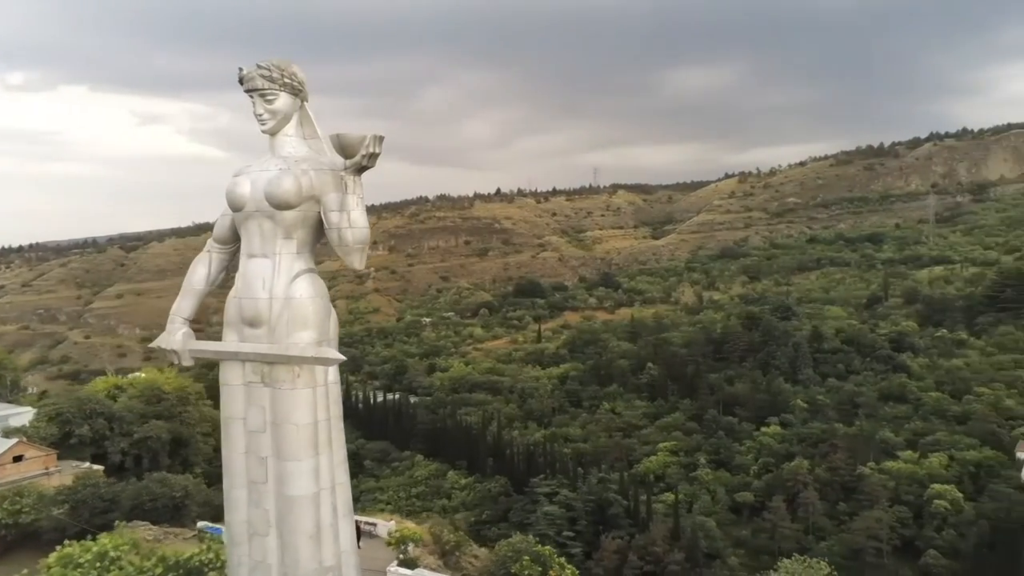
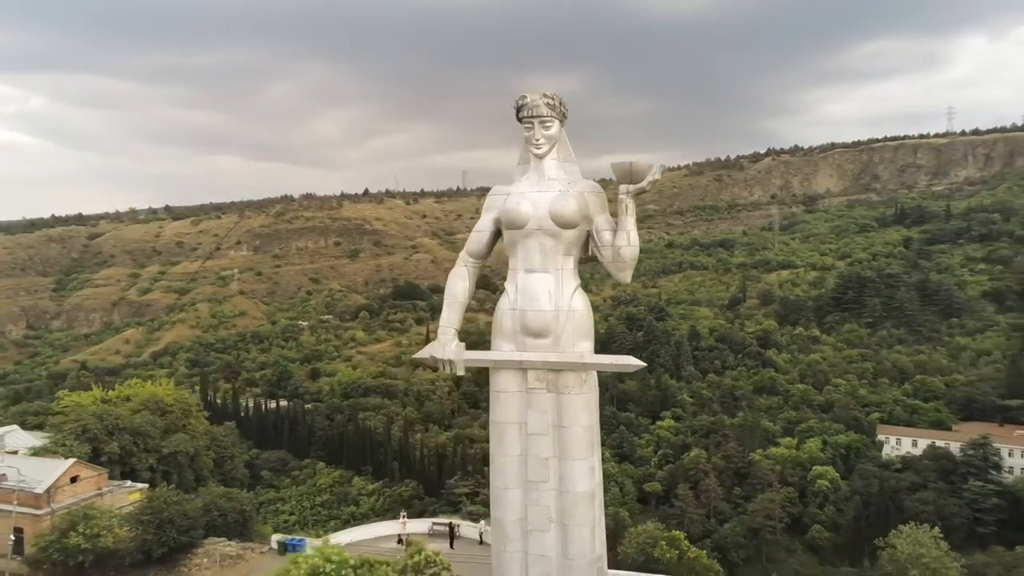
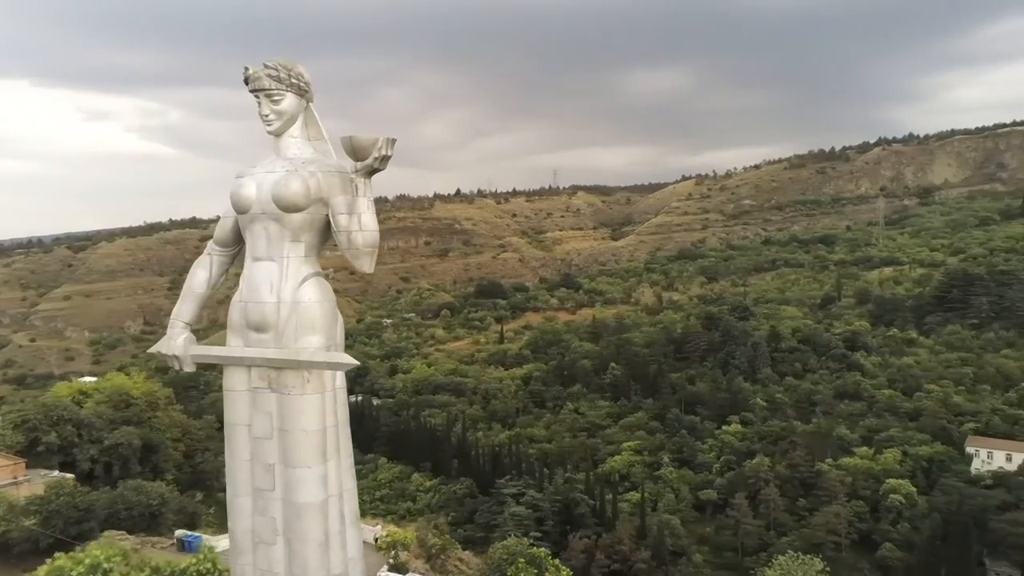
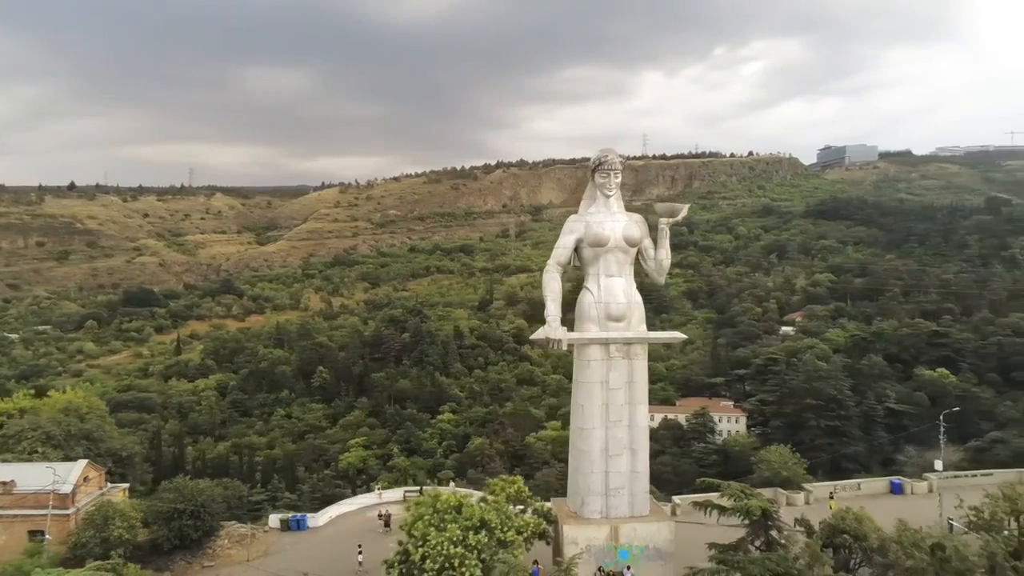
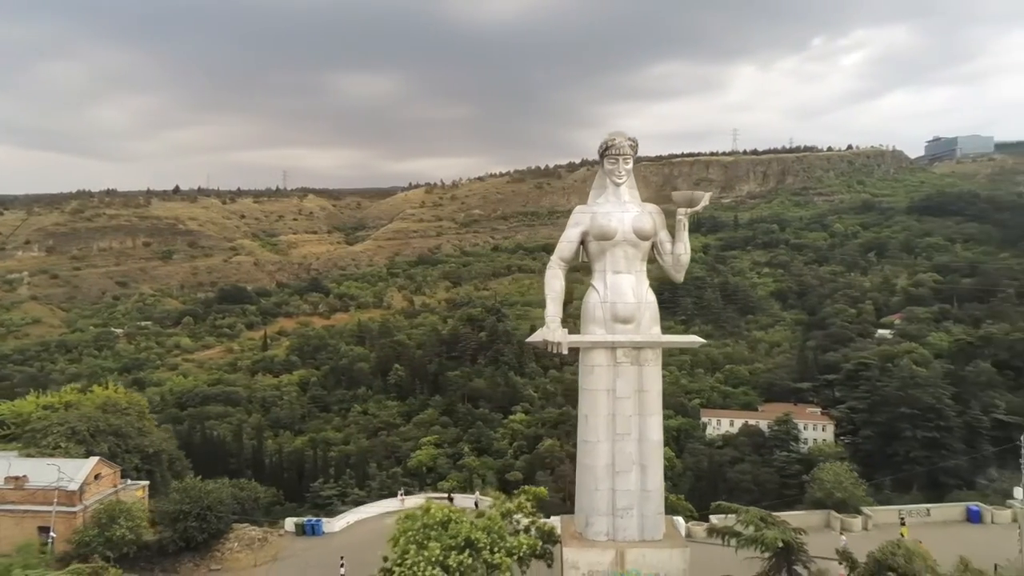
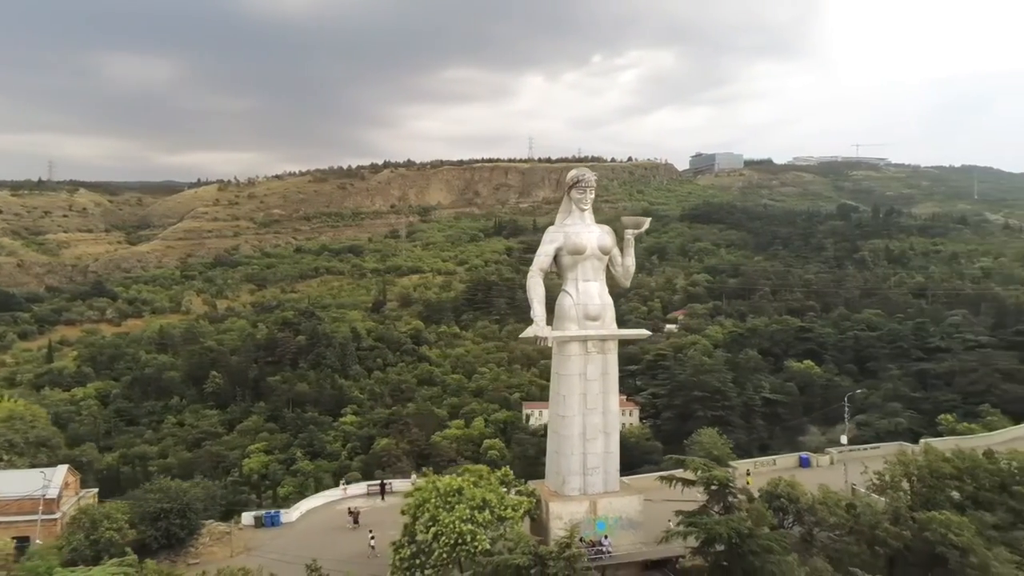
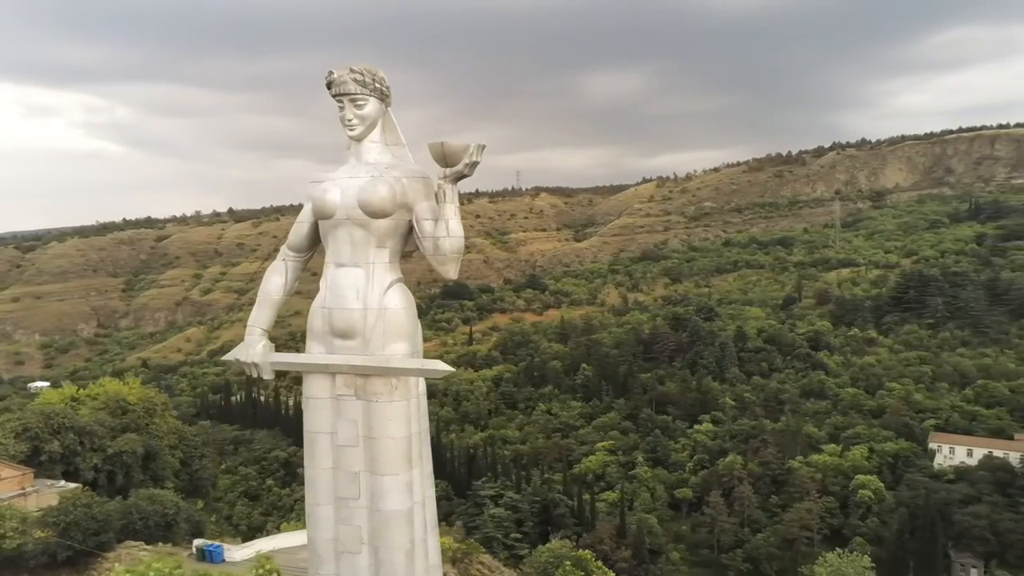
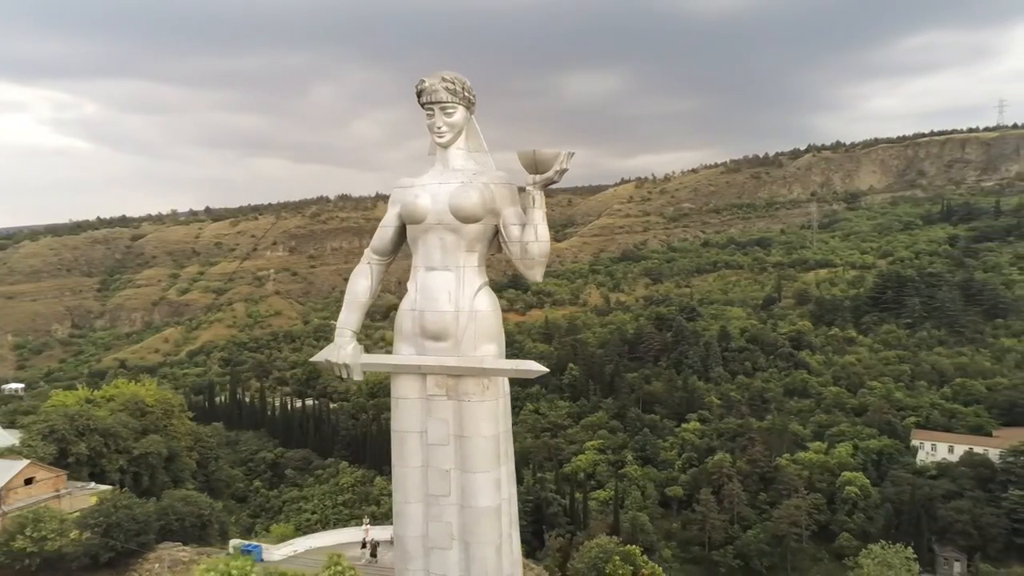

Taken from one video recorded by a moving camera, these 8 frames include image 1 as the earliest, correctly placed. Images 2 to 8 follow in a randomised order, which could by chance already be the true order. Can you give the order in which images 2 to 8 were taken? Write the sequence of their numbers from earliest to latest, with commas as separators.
3, 7, 8, 2, 5, 4, 6
